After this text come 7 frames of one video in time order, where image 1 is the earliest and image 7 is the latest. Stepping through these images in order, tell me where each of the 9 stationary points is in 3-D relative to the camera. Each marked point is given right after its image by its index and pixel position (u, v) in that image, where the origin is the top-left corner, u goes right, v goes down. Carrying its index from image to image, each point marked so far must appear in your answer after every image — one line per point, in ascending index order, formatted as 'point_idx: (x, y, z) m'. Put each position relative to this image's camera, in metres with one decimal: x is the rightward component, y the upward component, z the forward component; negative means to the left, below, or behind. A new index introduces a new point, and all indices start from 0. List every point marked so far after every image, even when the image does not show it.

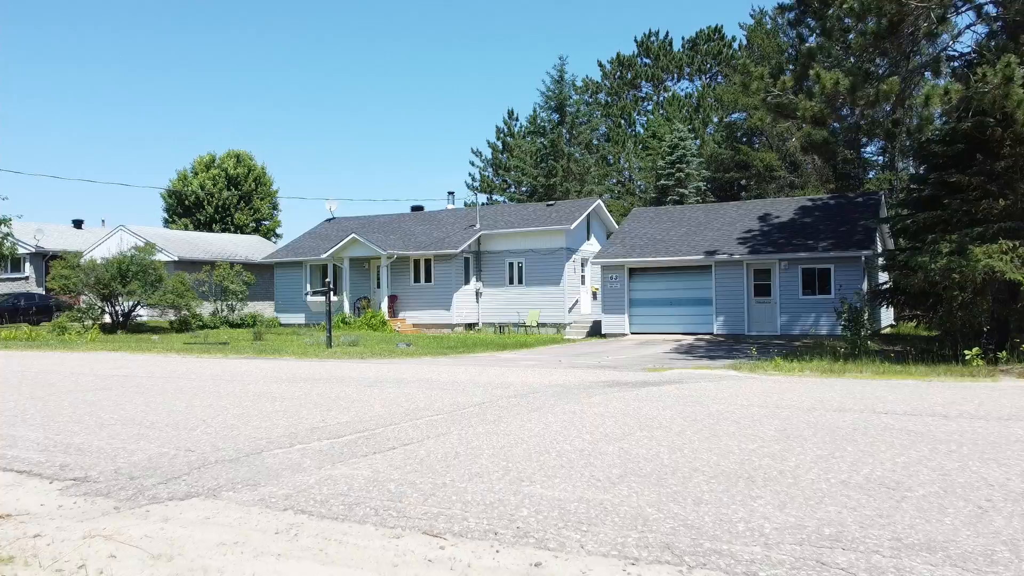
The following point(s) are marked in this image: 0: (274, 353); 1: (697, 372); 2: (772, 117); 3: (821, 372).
0: (-5.5, -1.4, +18.7) m
1: (+2.6, -1.2, +11.4) m
2: (+5.7, +3.8, +18.3) m
3: (+4.5, -1.2, +11.9) m
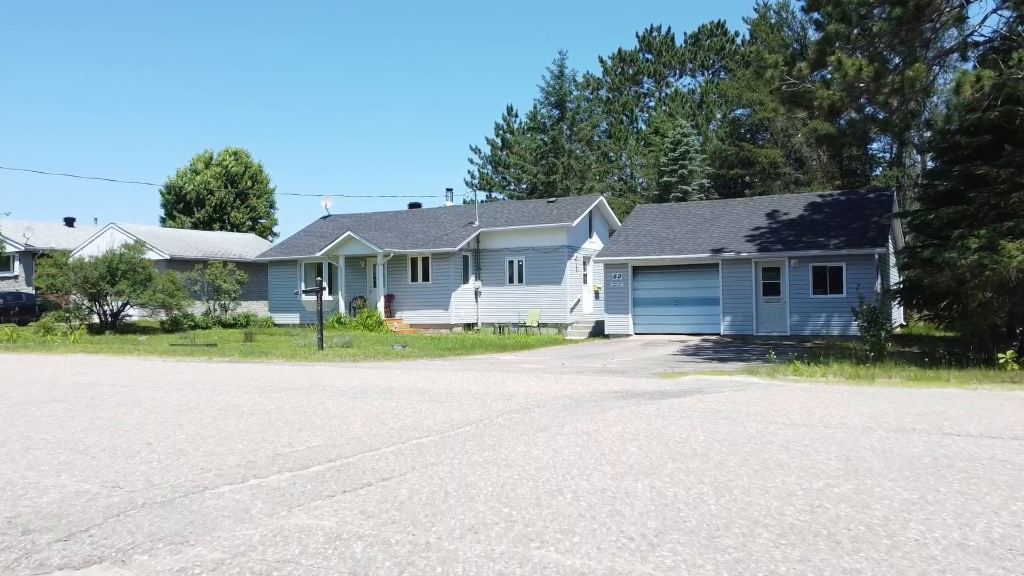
0: (-5.5, -1.4, +17.7) m
1: (+2.6, -1.2, +10.5) m
2: (+5.7, +3.8, +17.4) m
3: (+4.5, -1.2, +11.0) m
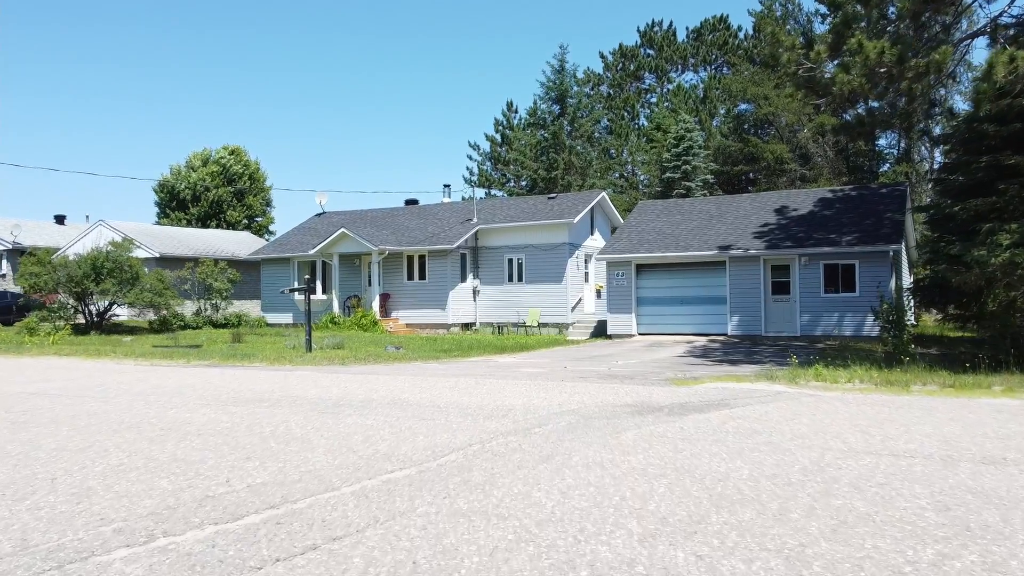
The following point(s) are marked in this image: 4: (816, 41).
0: (-5.6, -1.4, +16.7) m
1: (+2.6, -1.1, +9.5) m
2: (+5.7, +3.8, +16.4) m
3: (+4.4, -1.2, +10.0) m
4: (+6.0, +4.9, +16.5) m
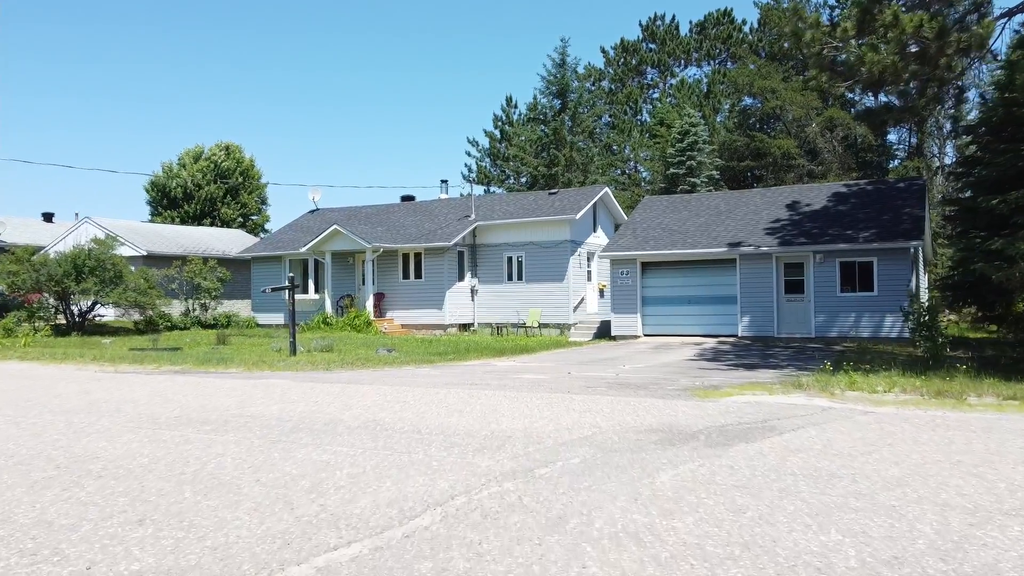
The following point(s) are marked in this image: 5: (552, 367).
0: (-5.6, -1.4, +15.5) m
1: (+2.5, -1.1, +8.2) m
2: (+5.7, +3.8, +15.1) m
3: (+4.4, -1.2, +8.7) m
4: (+6.0, +4.9, +15.2) m
5: (+0.7, -1.5, +15.7) m
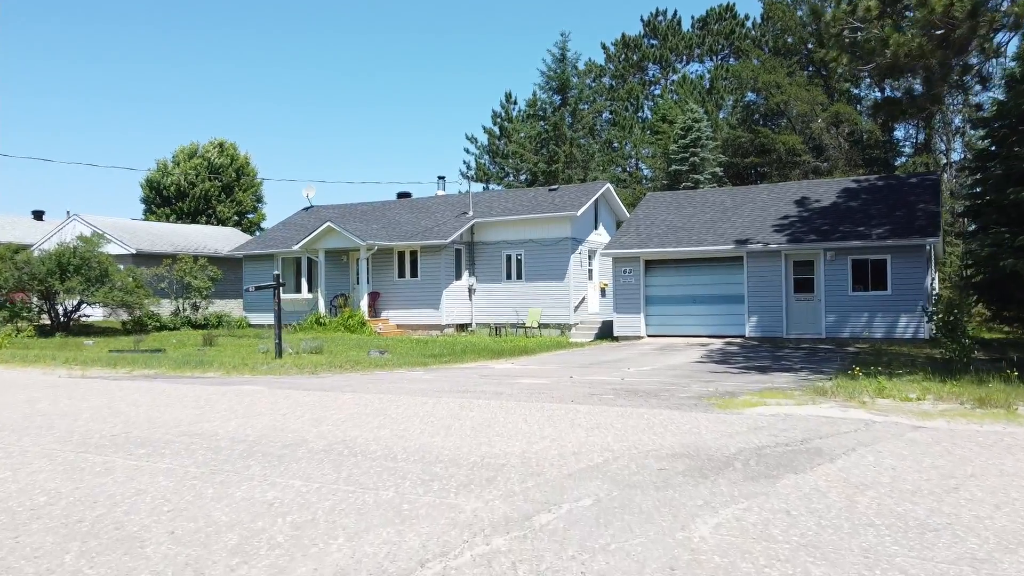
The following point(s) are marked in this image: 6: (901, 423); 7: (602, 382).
0: (-5.6, -1.3, +14.6) m
1: (+2.5, -1.1, +7.3) m
2: (+5.7, +3.9, +14.2) m
3: (+4.4, -1.1, +7.8) m
4: (+5.9, +4.9, +14.3) m
5: (+0.7, -1.5, +14.8) m
6: (+3.1, -1.1, +6.6) m
7: (+1.2, -1.3, +11.3) m
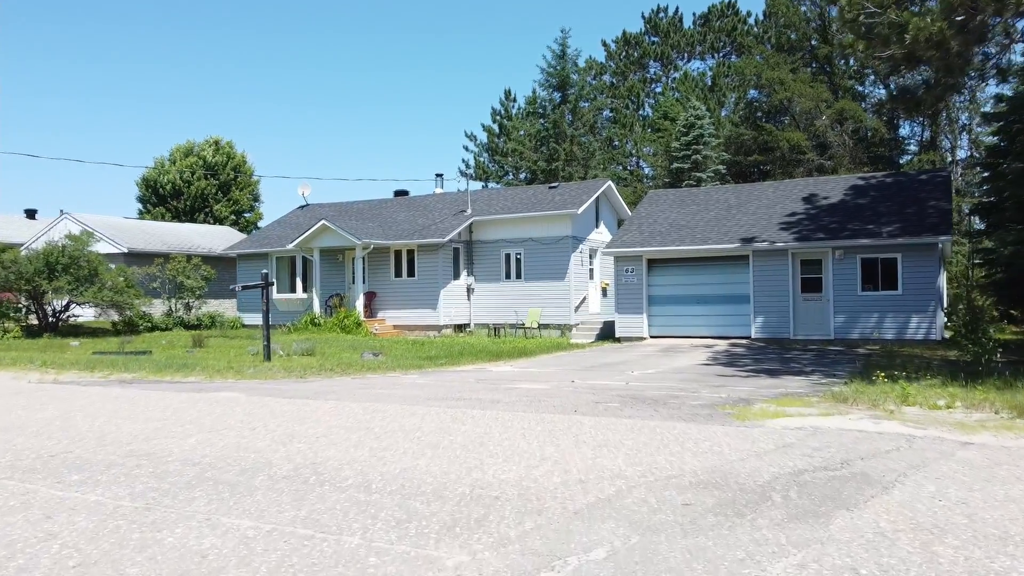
0: (-5.6, -1.3, +13.9) m
1: (+2.5, -1.1, +6.7) m
2: (+5.6, +3.9, +13.5) m
3: (+4.4, -1.1, +7.1) m
4: (+5.9, +4.9, +13.6) m
5: (+0.7, -1.4, +14.1) m
6: (+3.0, -1.1, +6.0) m
7: (+1.2, -1.3, +10.7) m
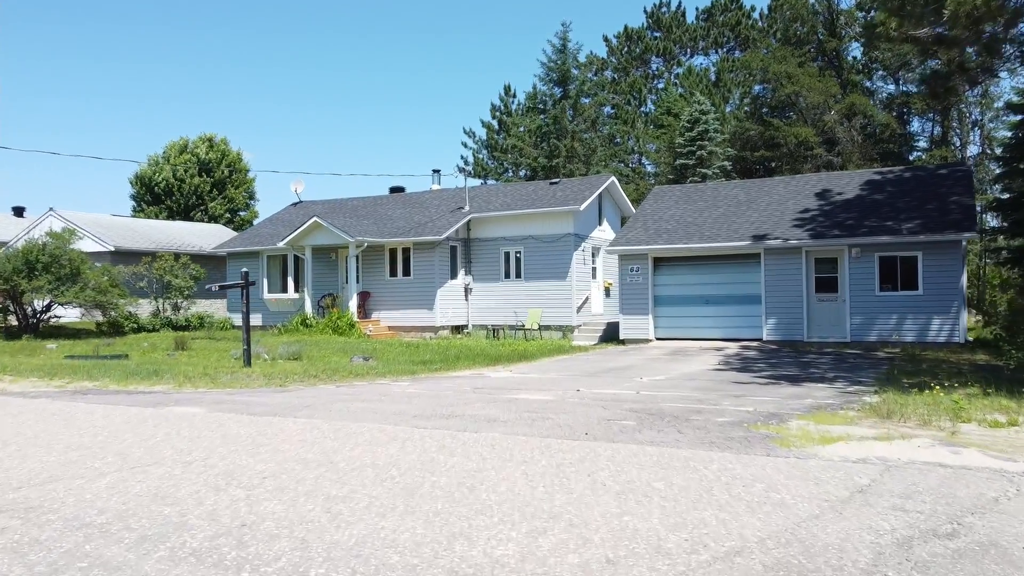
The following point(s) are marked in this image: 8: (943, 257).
0: (-5.6, -1.3, +12.8) m
1: (+2.5, -1.1, +5.5) m
2: (+5.6, +3.9, +12.4) m
3: (+4.4, -1.1, +6.0) m
4: (+5.9, +4.9, +12.5) m
5: (+0.7, -1.4, +13.0) m
6: (+3.0, -1.1, +4.9) m
7: (+1.2, -1.3, +9.5) m
8: (+10.2, +0.7, +19.7) m
